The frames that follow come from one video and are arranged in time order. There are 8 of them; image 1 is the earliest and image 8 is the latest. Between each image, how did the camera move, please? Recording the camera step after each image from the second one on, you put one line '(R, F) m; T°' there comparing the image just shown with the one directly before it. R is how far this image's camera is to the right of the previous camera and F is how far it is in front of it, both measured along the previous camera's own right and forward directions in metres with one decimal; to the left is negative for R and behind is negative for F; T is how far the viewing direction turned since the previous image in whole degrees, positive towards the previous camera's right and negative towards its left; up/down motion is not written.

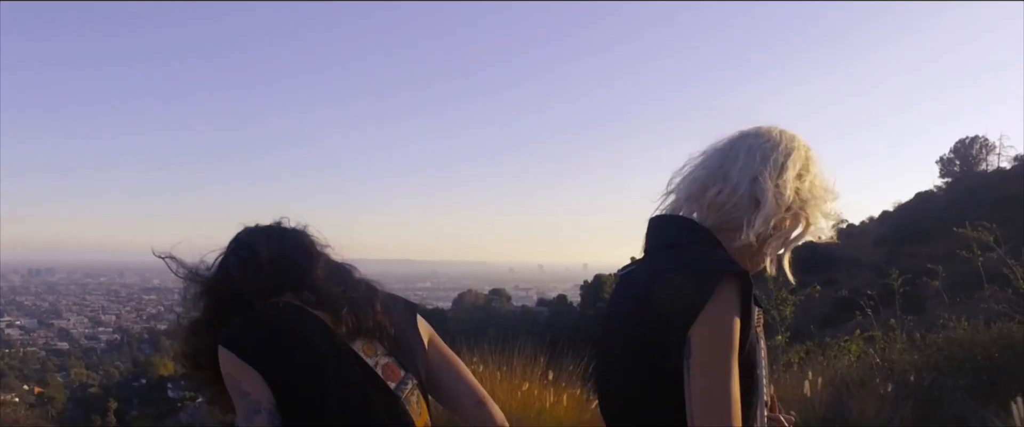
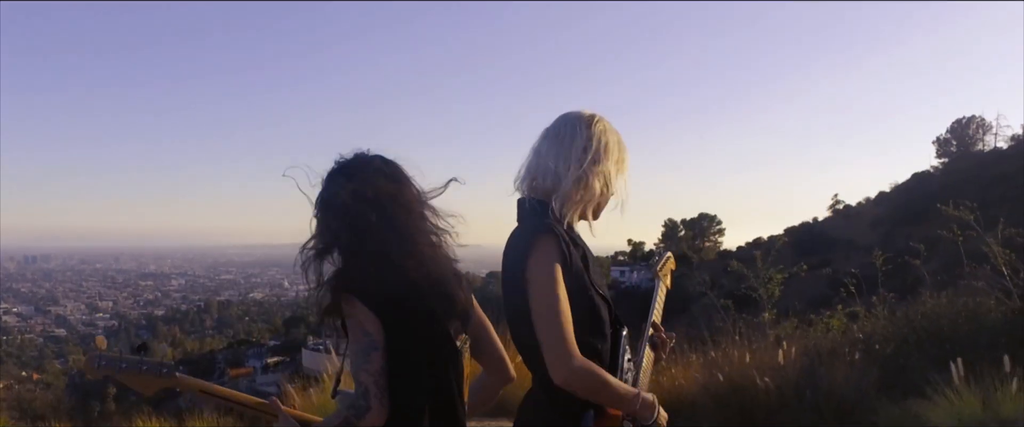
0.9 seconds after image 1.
(+0.1, -0.7) m; 0°
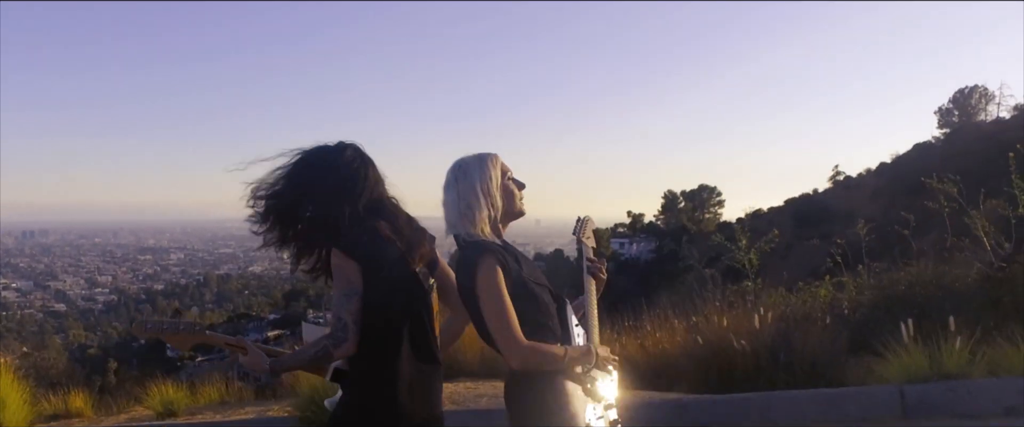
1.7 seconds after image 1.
(+0.1, -0.7) m; 0°
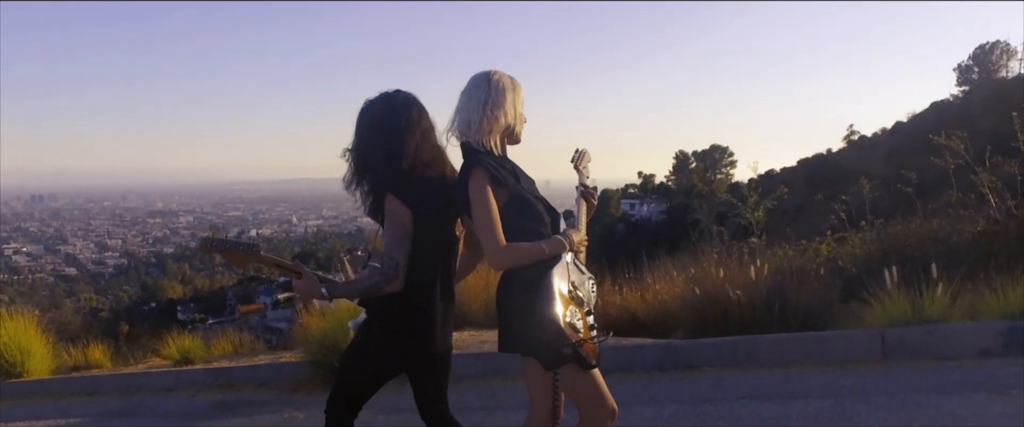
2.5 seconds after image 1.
(+0.4, +0.6) m; 0°
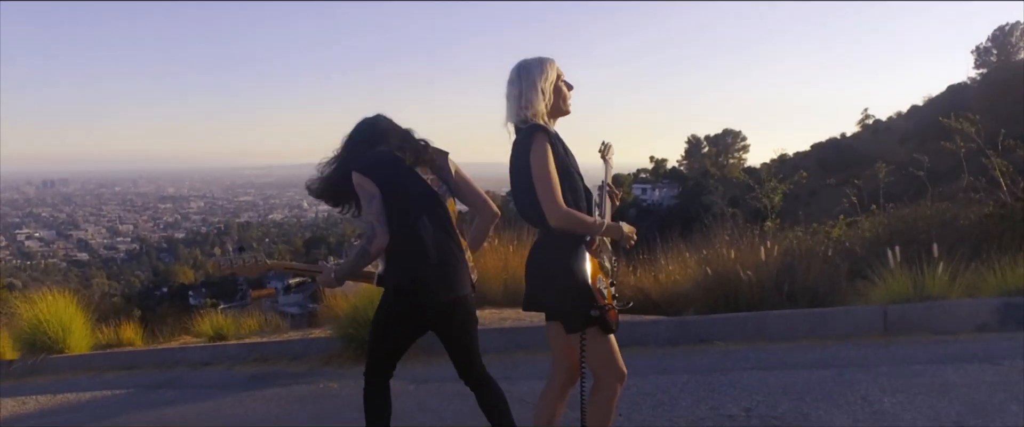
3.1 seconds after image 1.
(-0.1, -0.4) m; -1°
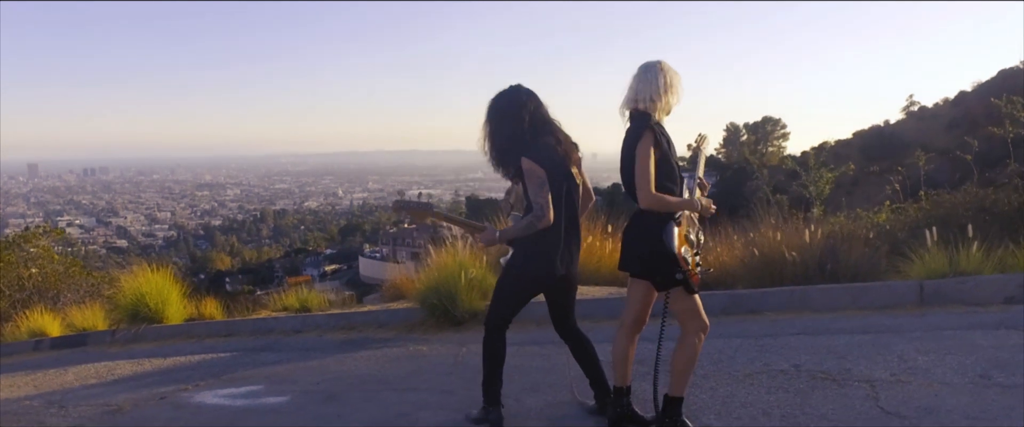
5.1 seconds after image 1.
(-0.3, -0.8) m; -2°
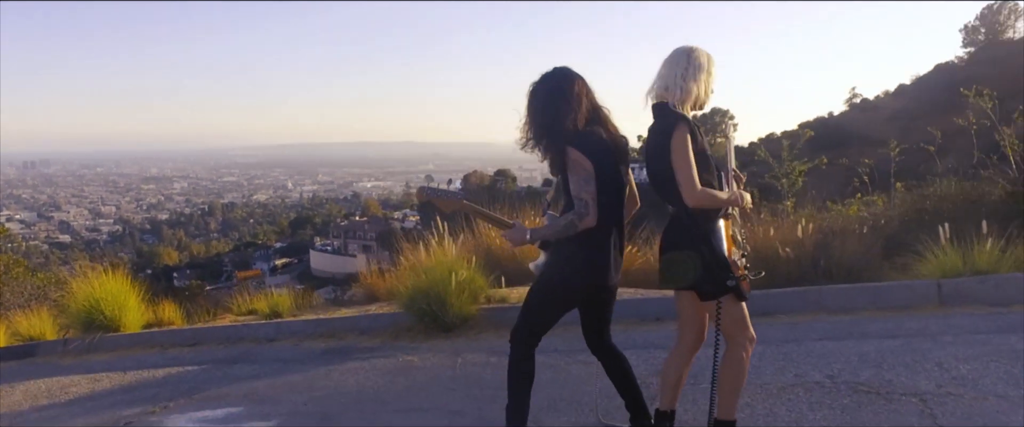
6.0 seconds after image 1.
(-0.3, +0.6) m; +3°
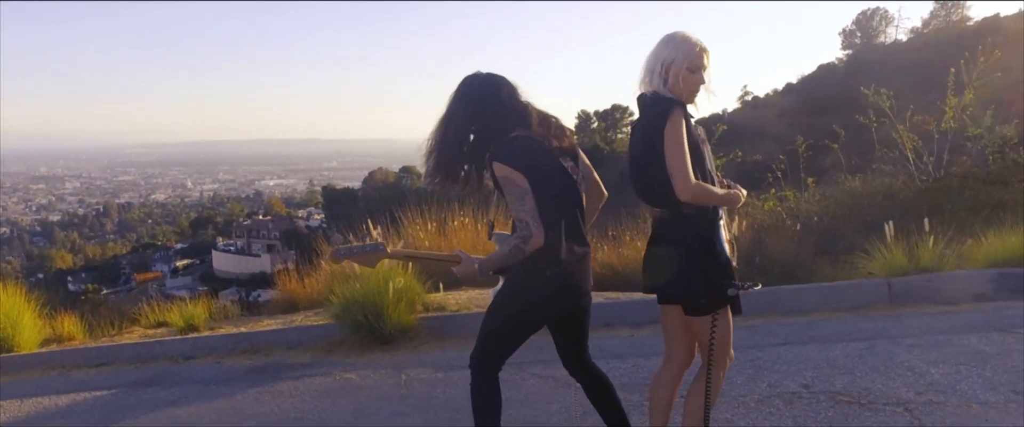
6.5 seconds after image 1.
(-0.2, +0.5) m; +6°
